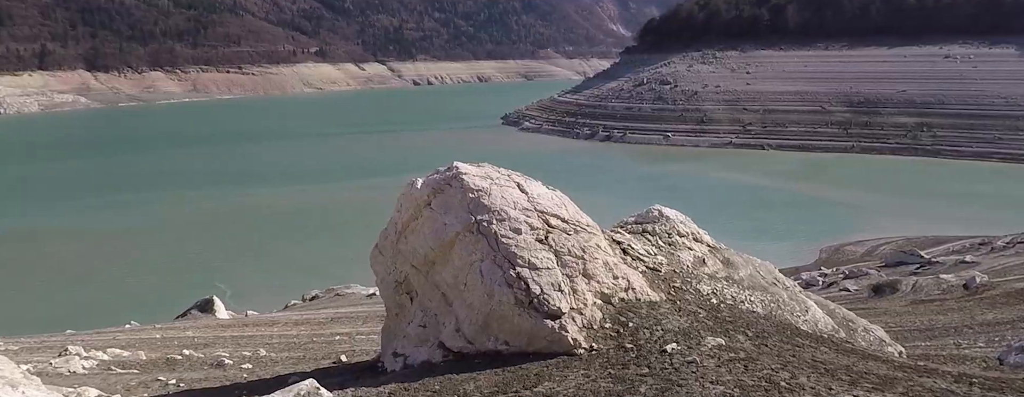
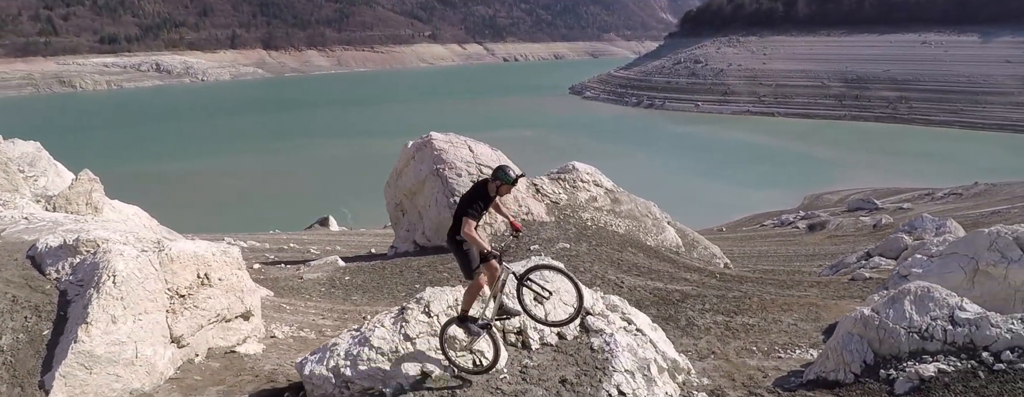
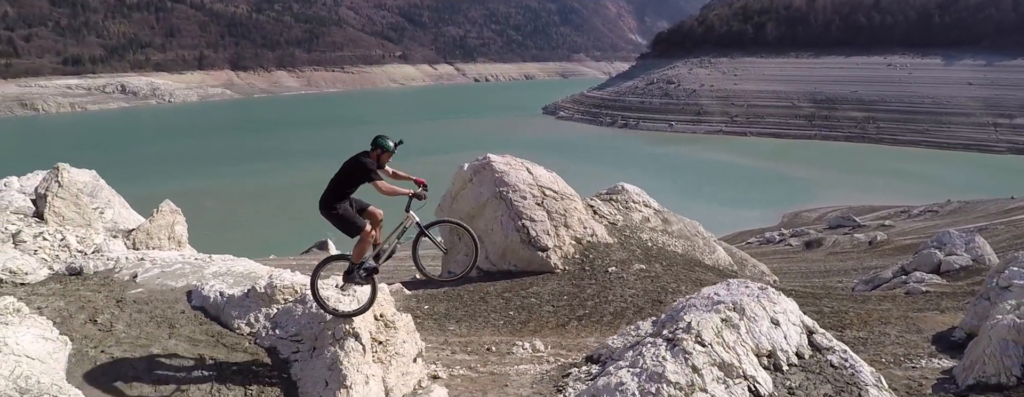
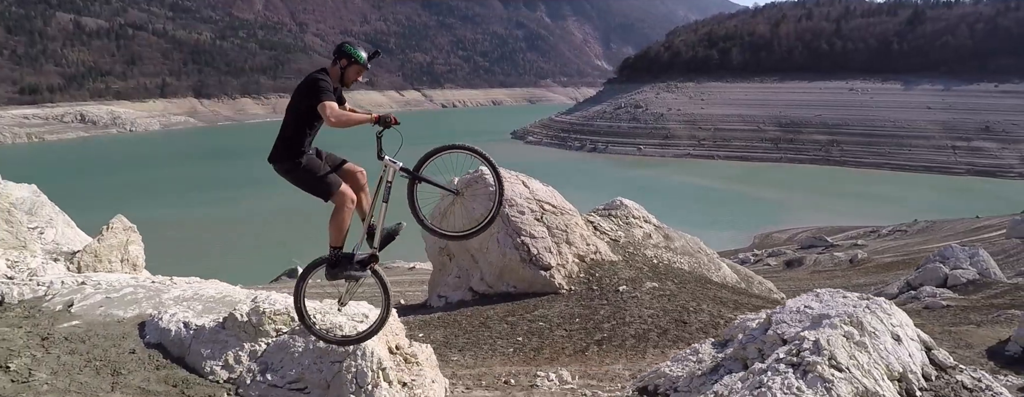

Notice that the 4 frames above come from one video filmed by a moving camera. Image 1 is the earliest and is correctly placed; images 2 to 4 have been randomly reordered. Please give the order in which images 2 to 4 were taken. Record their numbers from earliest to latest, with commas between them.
4, 3, 2
